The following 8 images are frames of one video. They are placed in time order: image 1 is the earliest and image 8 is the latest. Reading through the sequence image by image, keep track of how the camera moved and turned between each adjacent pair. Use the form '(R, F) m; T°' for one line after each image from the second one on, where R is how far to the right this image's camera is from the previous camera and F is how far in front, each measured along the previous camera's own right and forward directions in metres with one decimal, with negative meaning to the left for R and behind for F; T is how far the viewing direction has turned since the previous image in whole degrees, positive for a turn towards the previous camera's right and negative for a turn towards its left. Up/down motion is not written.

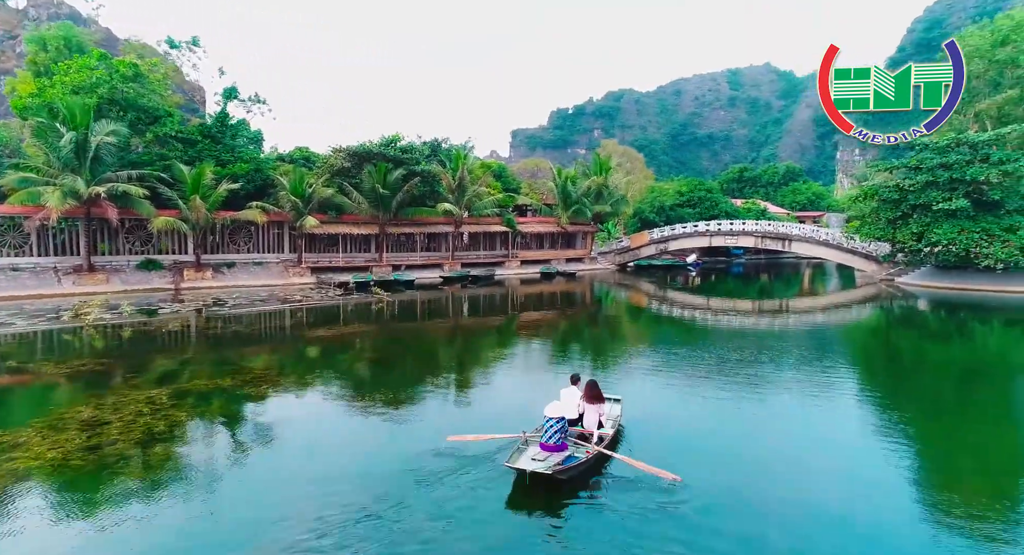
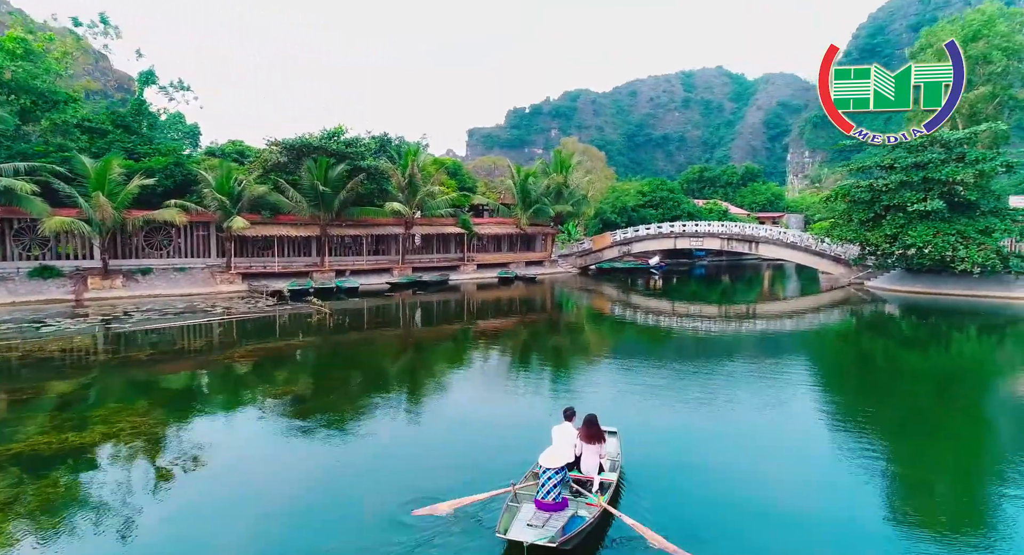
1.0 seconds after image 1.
(+0.1, +2.0) m; +4°
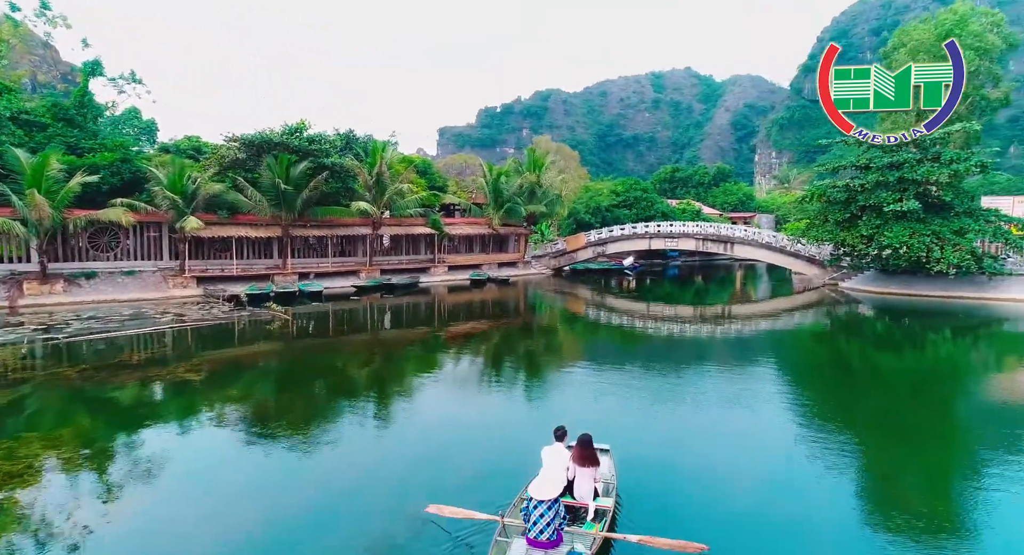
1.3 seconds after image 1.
(0.0, +0.9) m; +3°
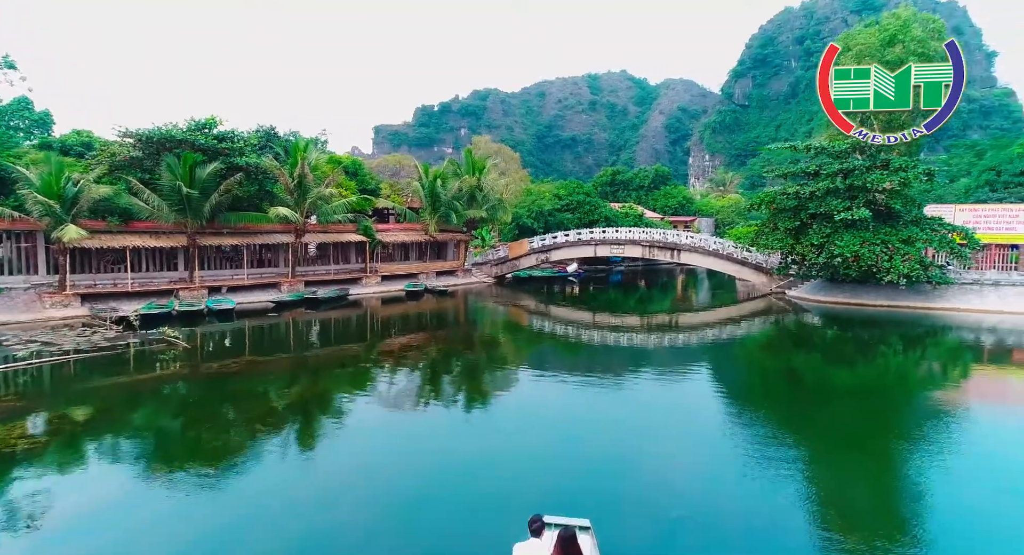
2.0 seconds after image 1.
(0.0, +1.9) m; +6°
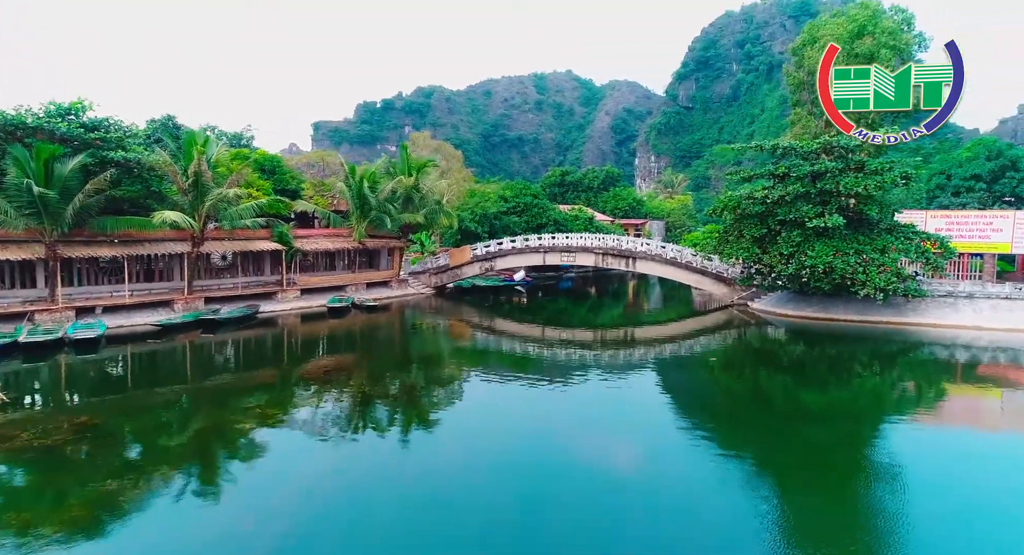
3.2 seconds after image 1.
(+0.3, +2.9) m; +5°
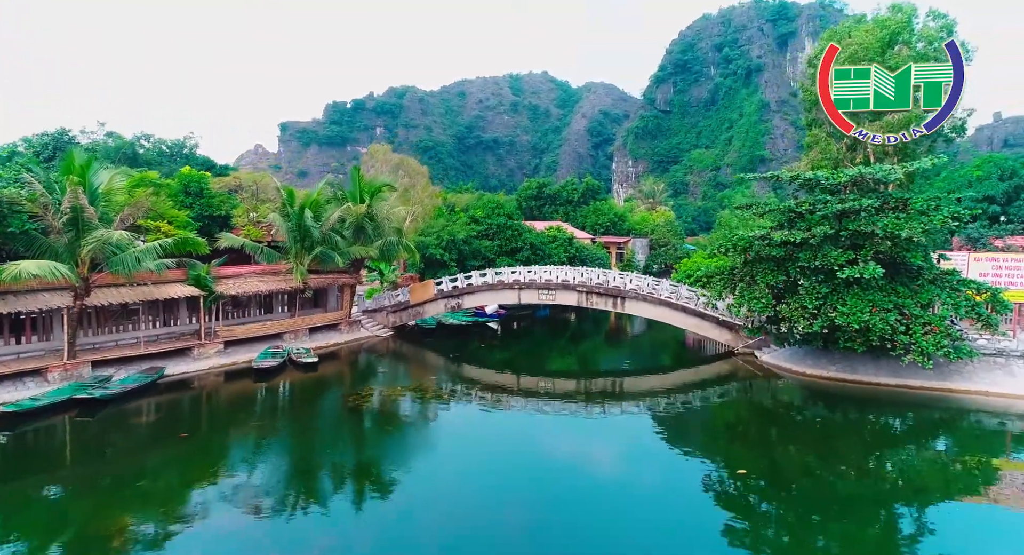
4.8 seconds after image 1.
(+0.3, +3.8) m; +2°
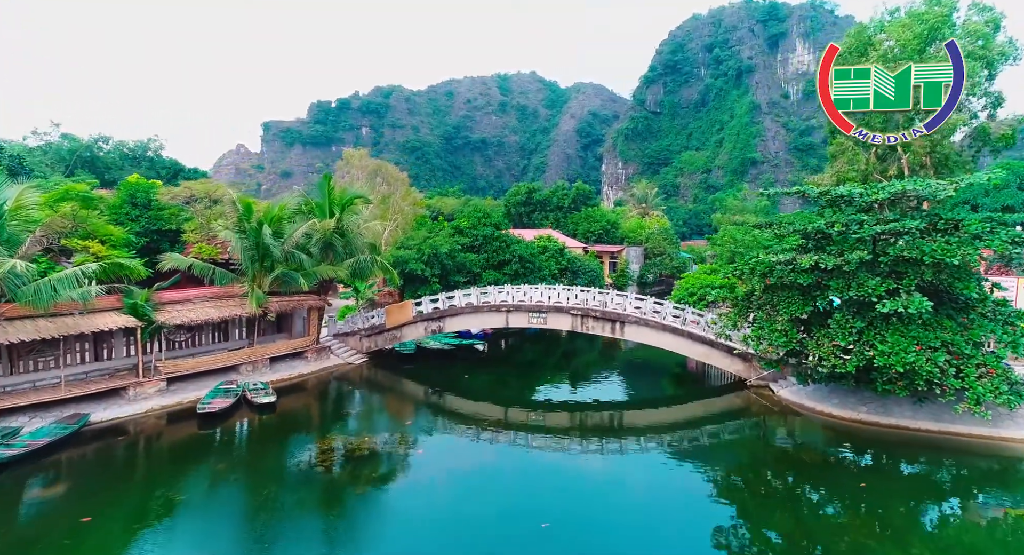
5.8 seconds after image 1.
(0.0, +2.4) m; +1°
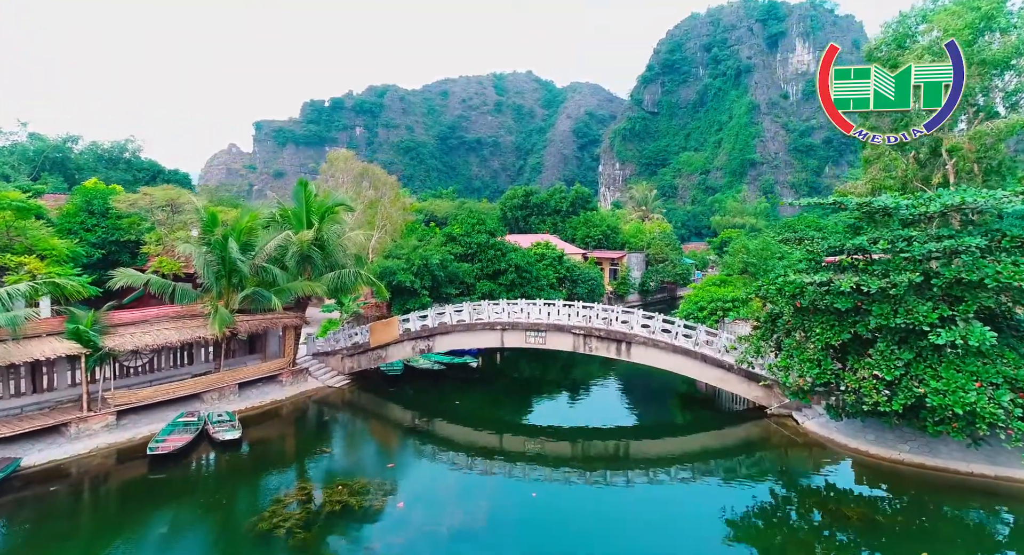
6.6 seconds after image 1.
(0.0, +1.9) m; 0°
